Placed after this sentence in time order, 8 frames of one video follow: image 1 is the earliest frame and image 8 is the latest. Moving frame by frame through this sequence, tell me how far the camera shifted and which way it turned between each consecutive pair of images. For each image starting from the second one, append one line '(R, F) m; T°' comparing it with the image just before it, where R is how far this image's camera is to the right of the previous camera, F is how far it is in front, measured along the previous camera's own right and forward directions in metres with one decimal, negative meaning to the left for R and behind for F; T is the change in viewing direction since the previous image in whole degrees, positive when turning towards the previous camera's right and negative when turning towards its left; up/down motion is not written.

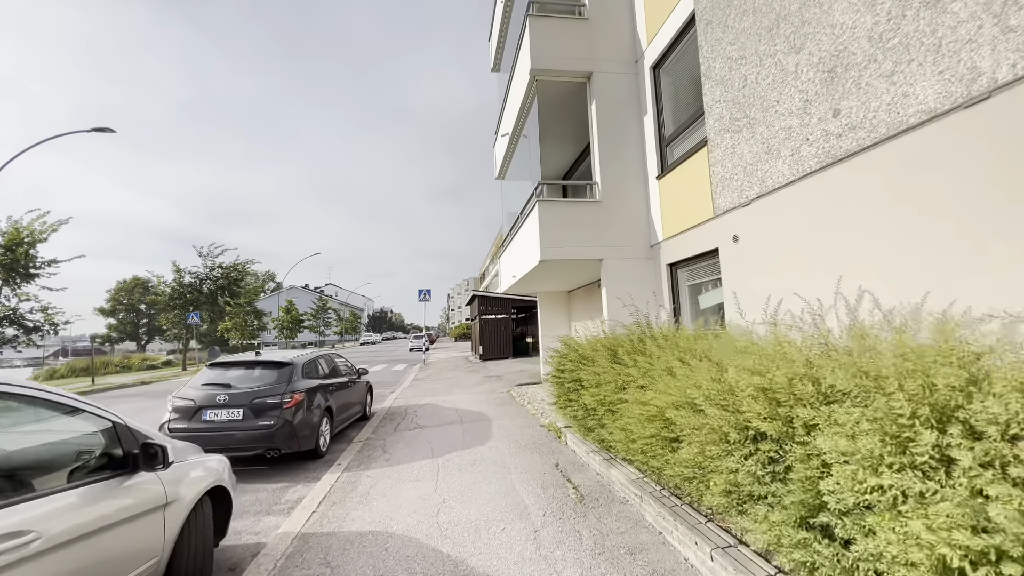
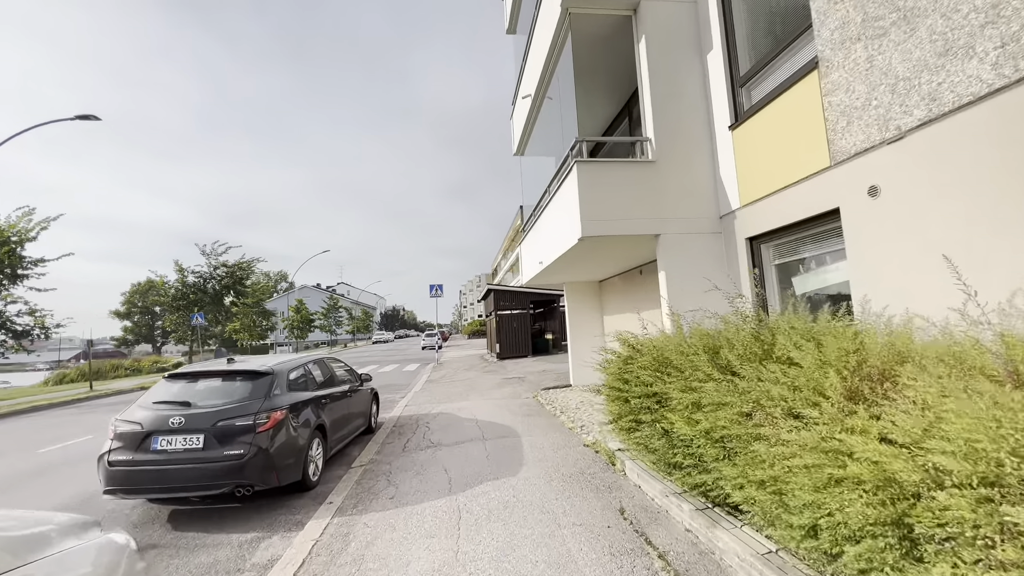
(-0.3, +1.4) m; -1°
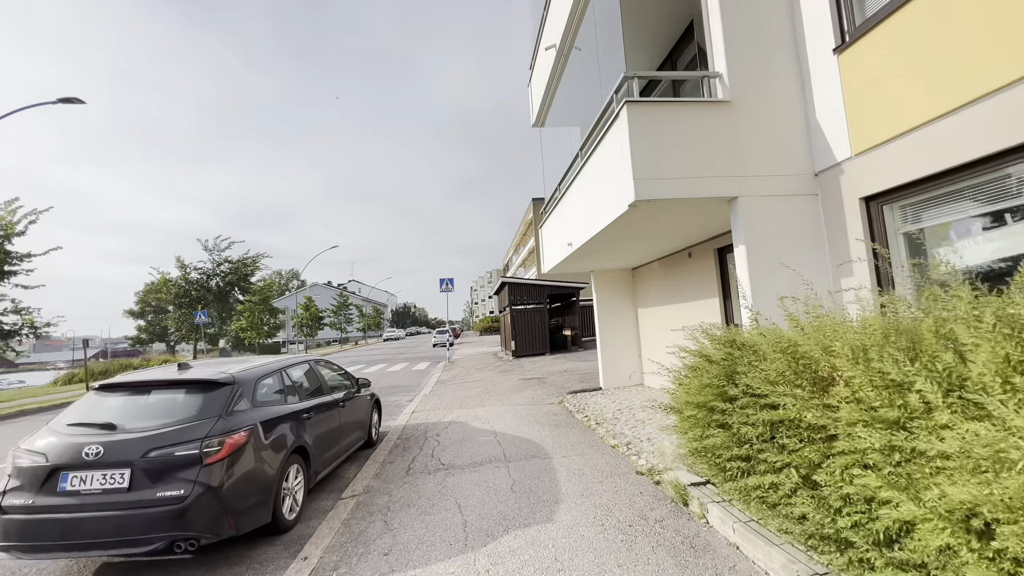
(-0.2, +1.3) m; -1°
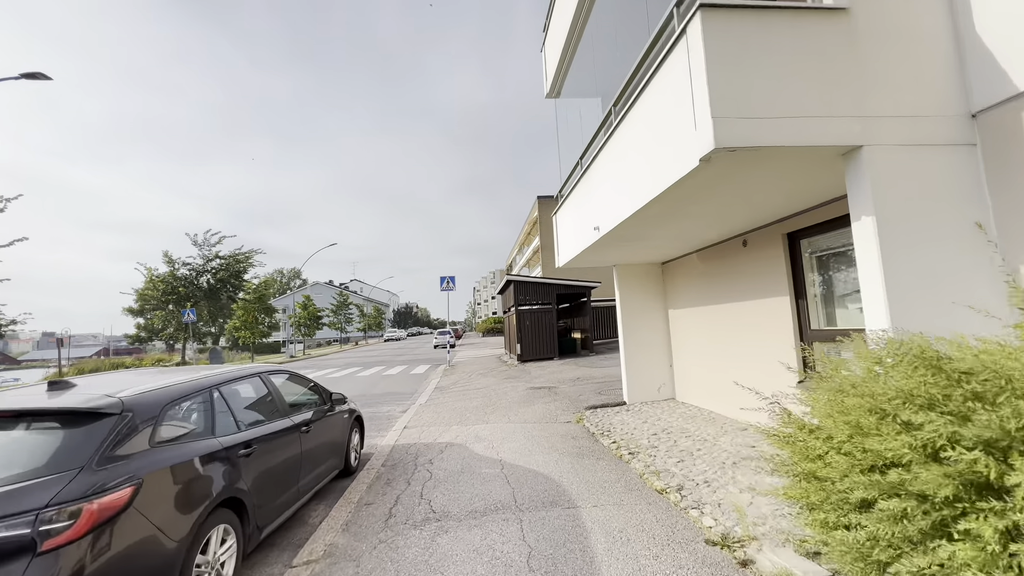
(-0.1, +1.3) m; 0°
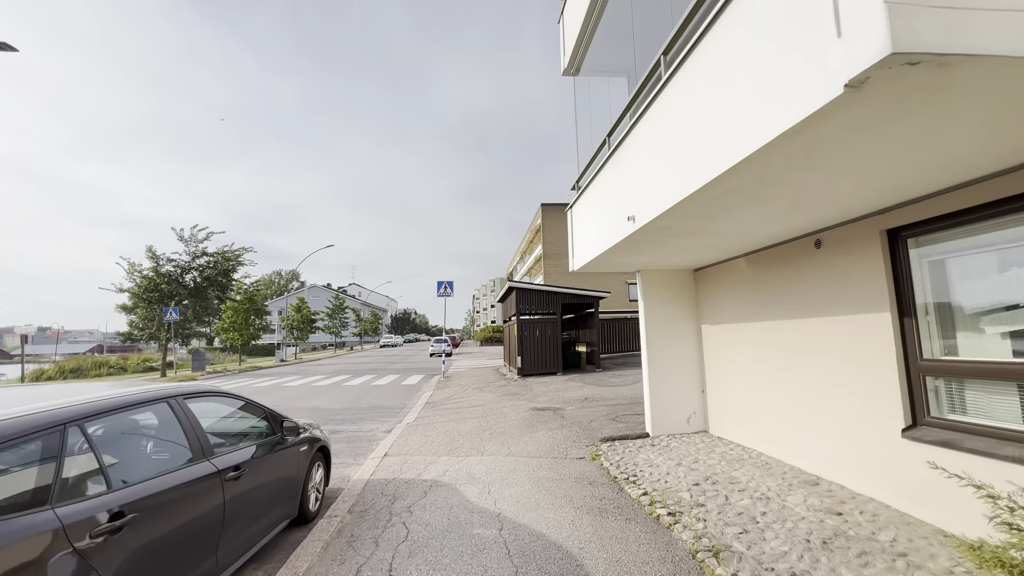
(-0.1, +1.2) m; 0°
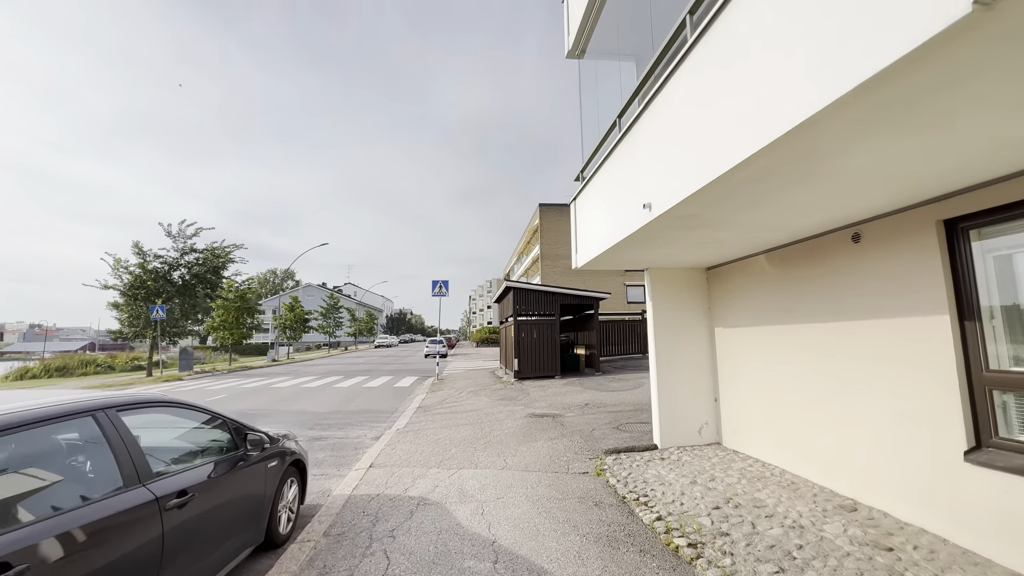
(0.0, +0.5) m; 0°
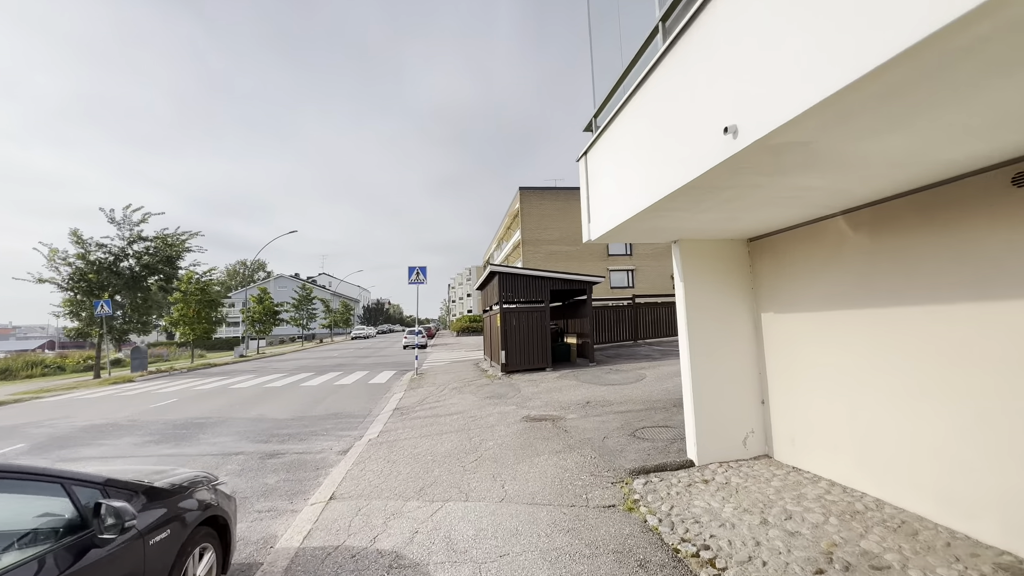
(-0.2, +1.3) m; +3°
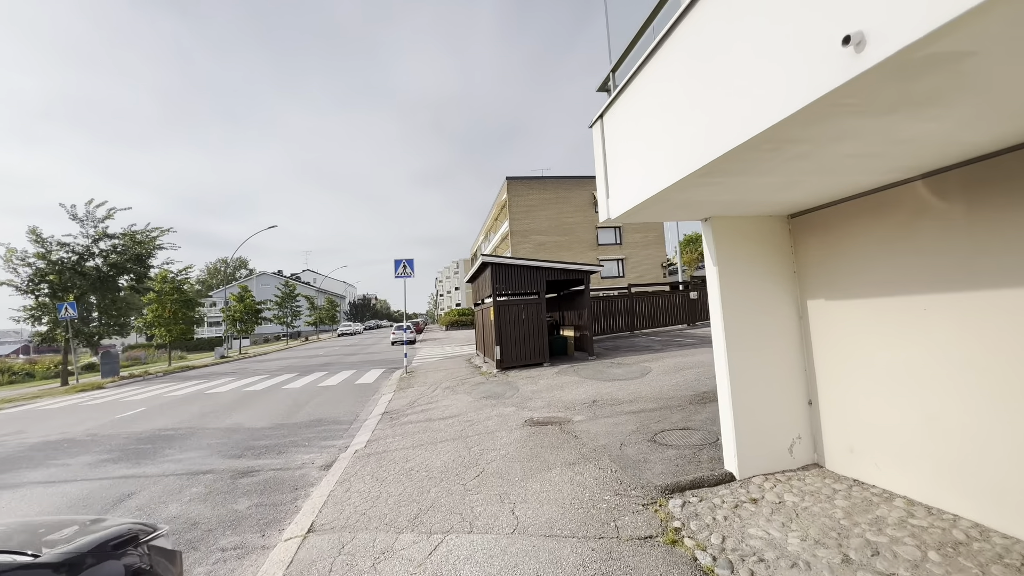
(-0.2, +0.7) m; +2°
